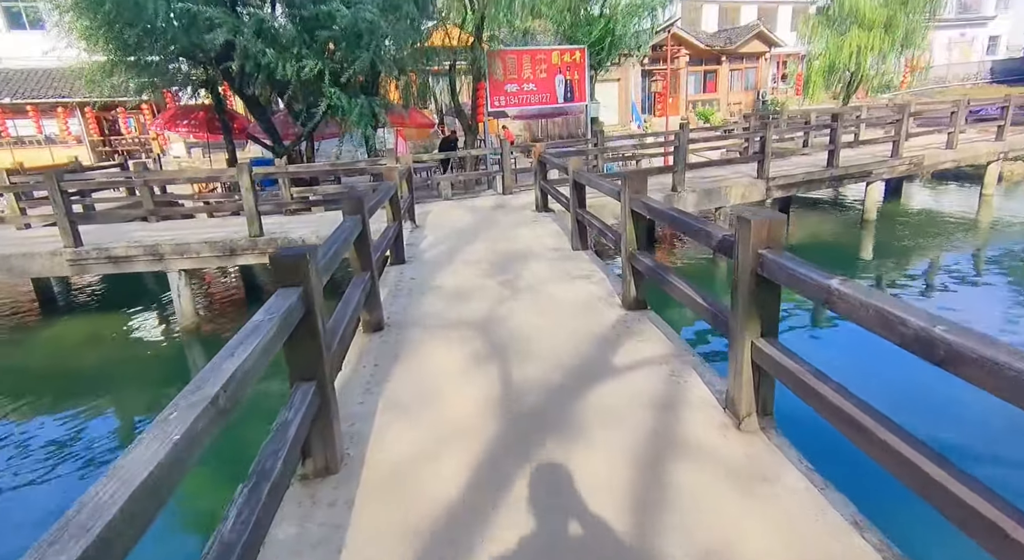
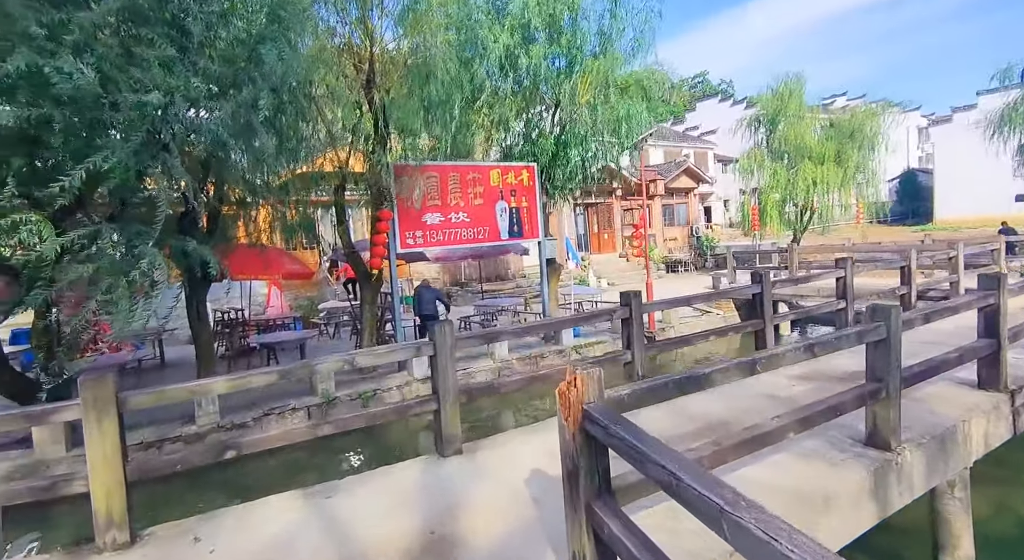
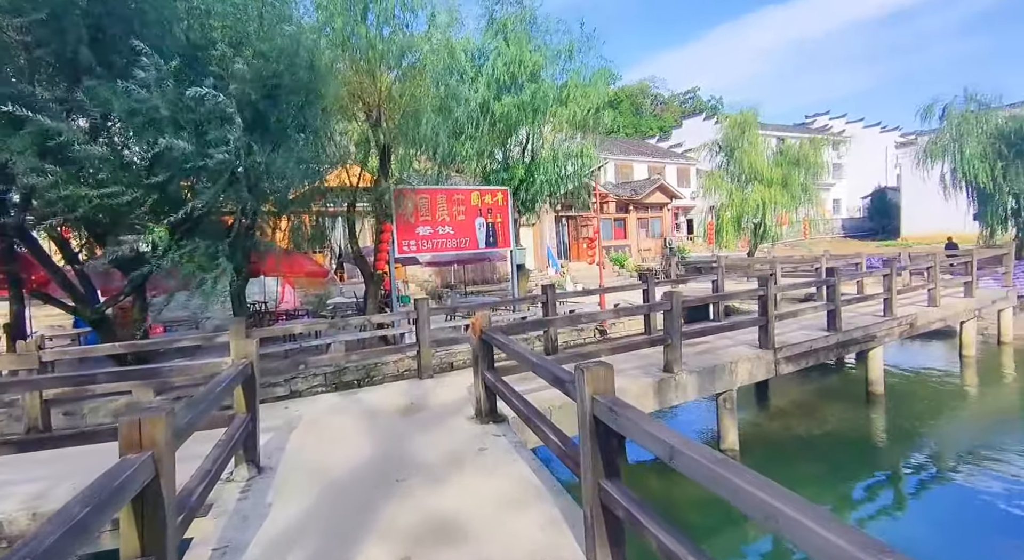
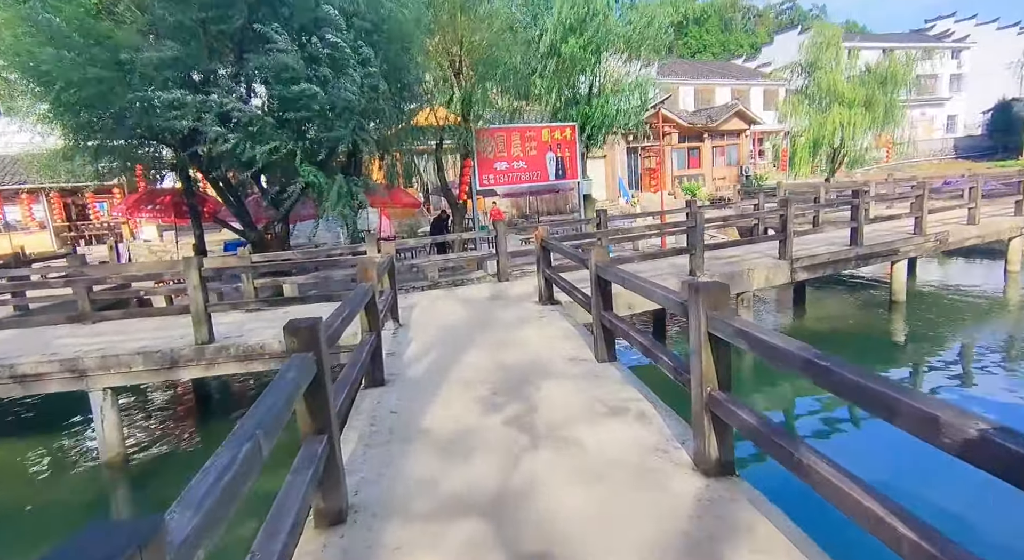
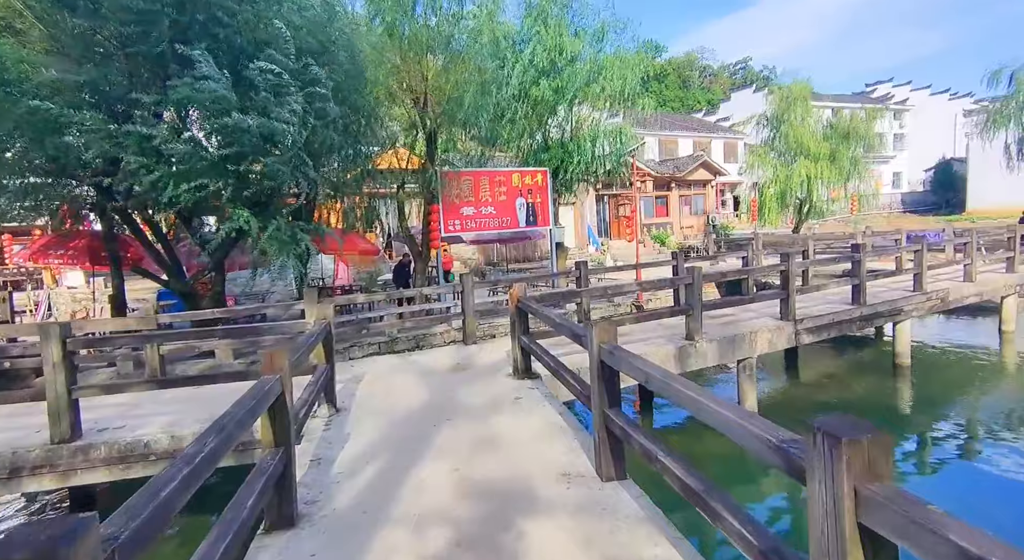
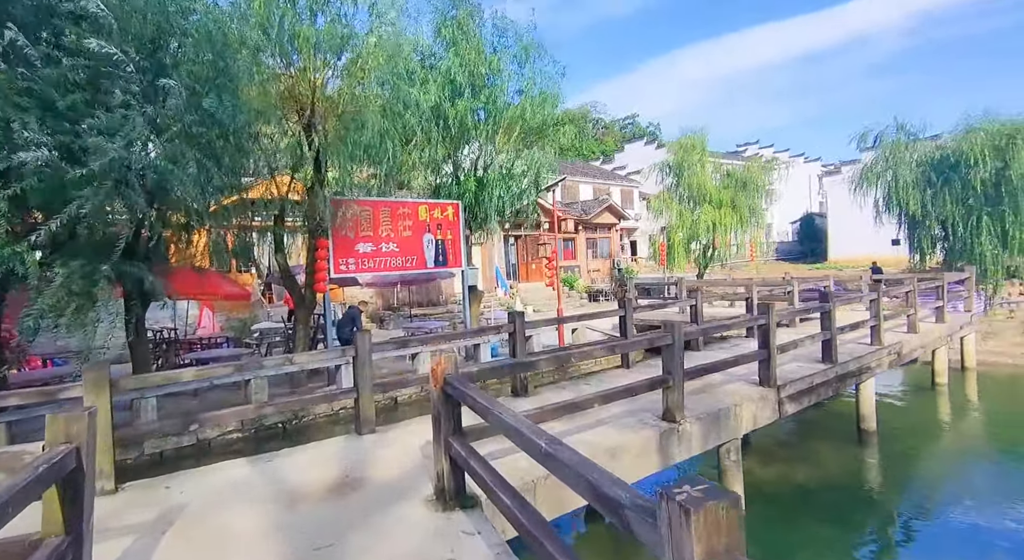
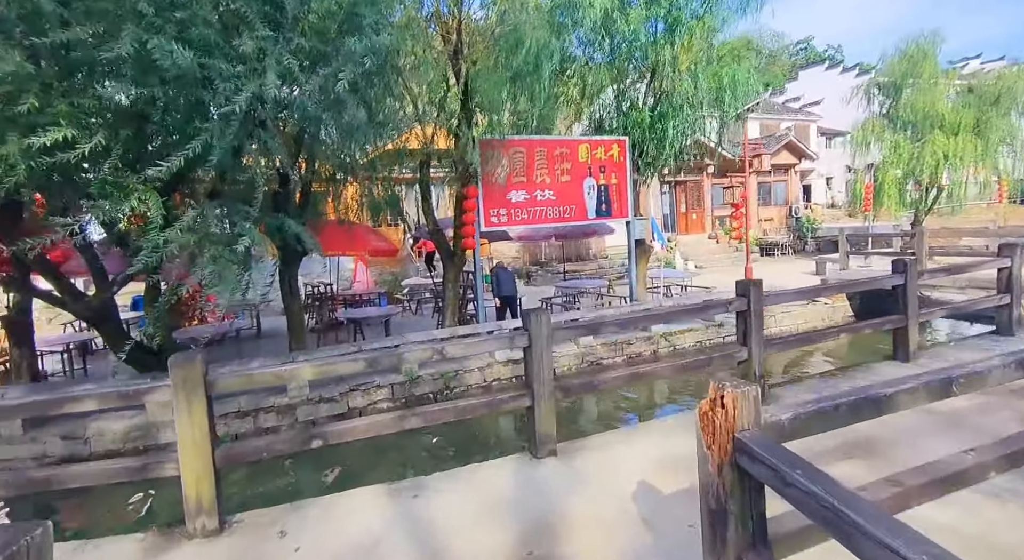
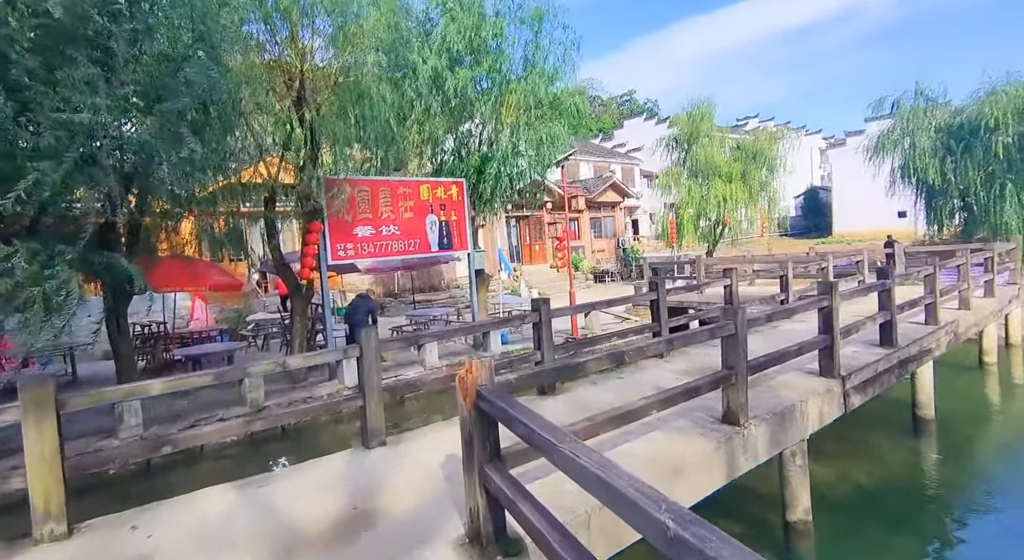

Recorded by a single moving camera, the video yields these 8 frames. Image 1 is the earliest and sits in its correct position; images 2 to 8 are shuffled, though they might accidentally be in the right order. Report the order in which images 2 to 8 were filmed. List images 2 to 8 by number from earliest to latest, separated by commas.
4, 5, 3, 6, 8, 2, 7
